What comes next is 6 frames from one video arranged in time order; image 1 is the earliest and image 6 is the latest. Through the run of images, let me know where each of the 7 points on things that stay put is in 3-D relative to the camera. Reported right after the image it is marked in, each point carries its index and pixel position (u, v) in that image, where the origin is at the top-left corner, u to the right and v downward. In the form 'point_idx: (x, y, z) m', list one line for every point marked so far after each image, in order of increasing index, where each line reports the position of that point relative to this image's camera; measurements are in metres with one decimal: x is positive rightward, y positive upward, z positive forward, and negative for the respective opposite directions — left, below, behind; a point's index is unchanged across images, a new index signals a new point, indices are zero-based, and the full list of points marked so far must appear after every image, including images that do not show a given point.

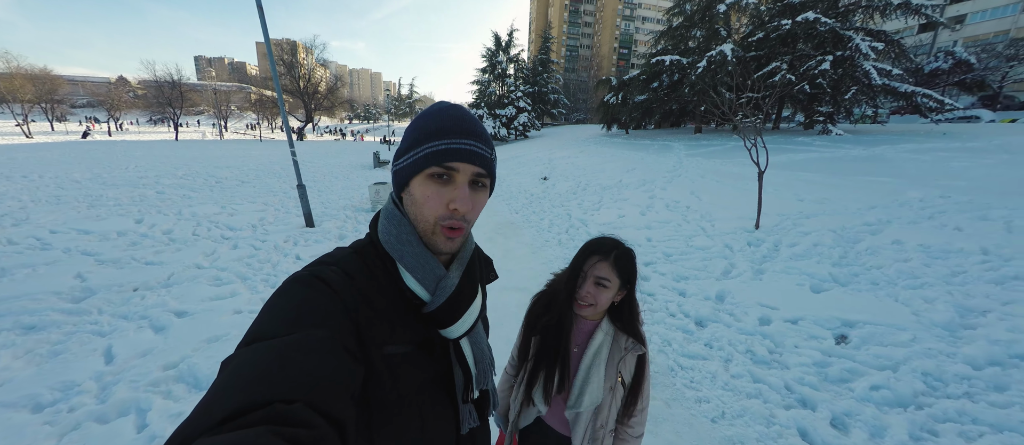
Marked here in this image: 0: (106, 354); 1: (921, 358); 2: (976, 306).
0: (-3.8, -1.2, +3.3) m
1: (+4.0, -1.3, +3.5) m
2: (+5.6, -1.0, +4.3) m
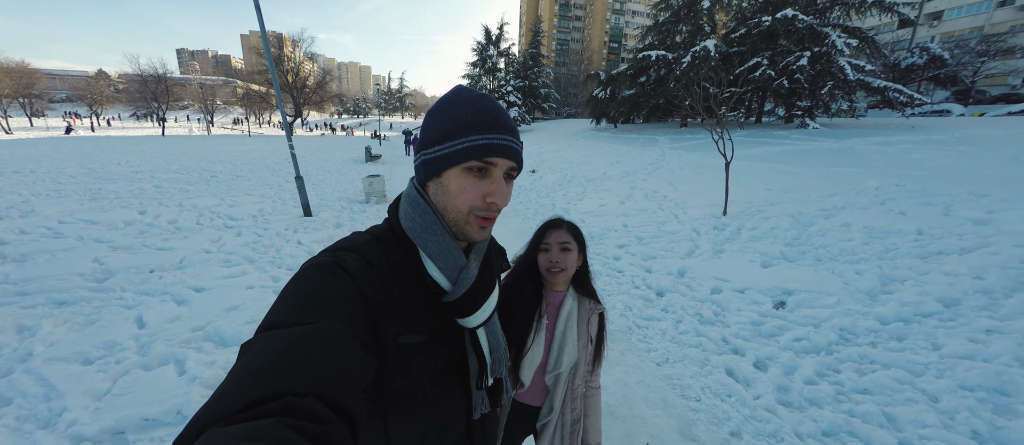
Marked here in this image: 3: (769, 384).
0: (-4.0, -1.1, +3.8) m
1: (+3.8, -1.1, +4.1) m
2: (+5.4, -0.7, +4.9) m
3: (+2.3, -1.4, +3.1) m
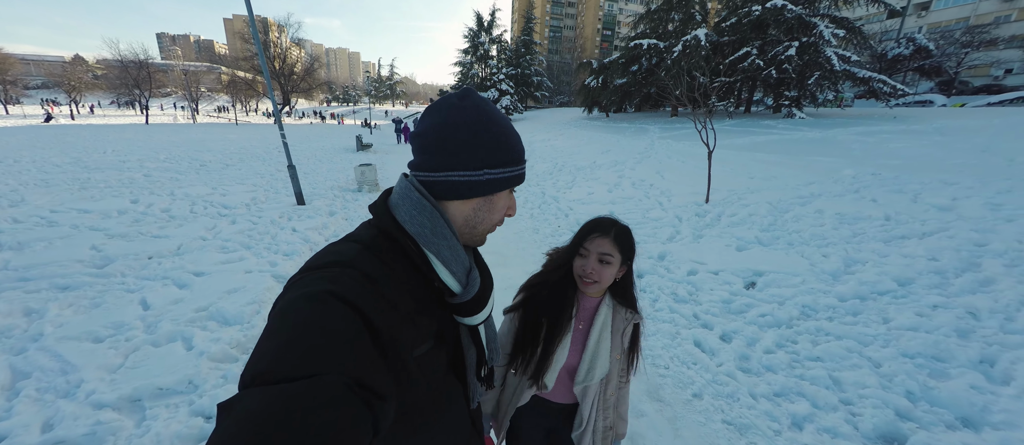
0: (-4.2, -0.9, +4.0) m
1: (+3.7, -0.9, +4.4) m
2: (+5.2, -0.5, +5.3) m
3: (+2.1, -1.3, +3.4) m
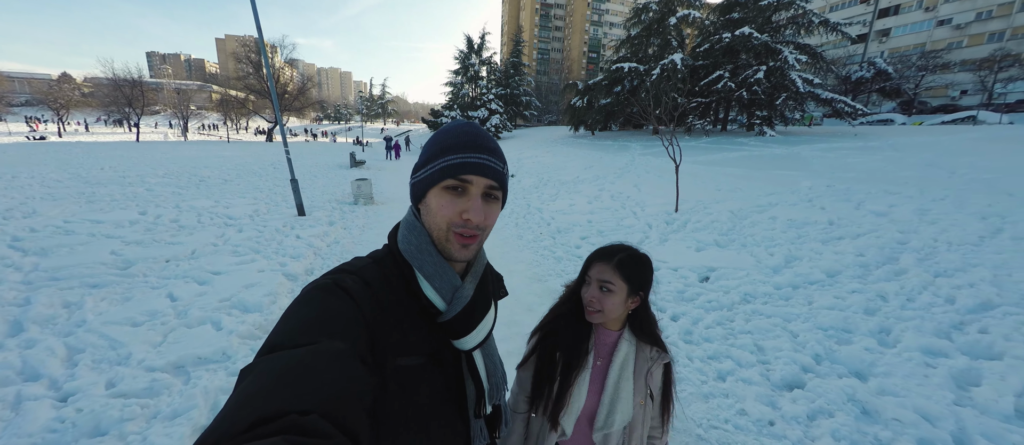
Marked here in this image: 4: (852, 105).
0: (-4.4, -0.9, +4.5) m
1: (+3.4, -0.9, +5.2) m
2: (+5.0, -0.6, +6.1) m
3: (+1.9, -1.2, +4.1) m
4: (+19.0, +6.5, +19.5) m
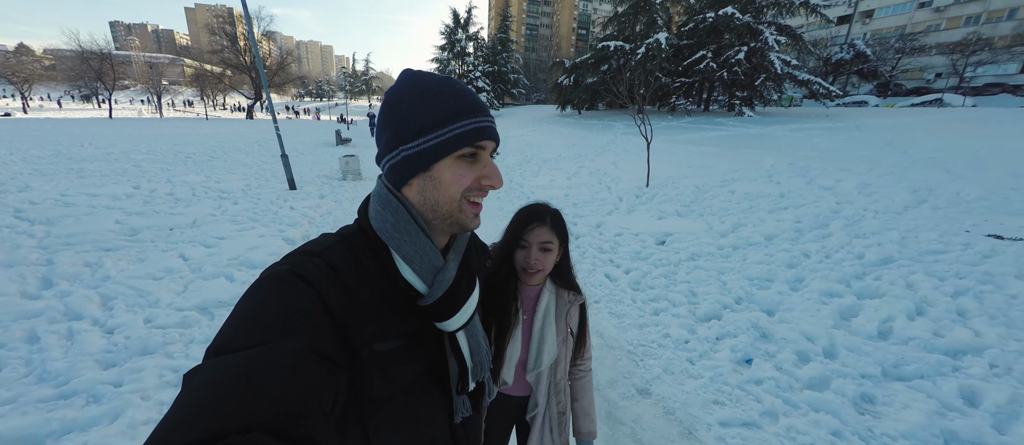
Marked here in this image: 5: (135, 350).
0: (-4.7, -0.5, +5.0) m
1: (+3.1, -0.4, +5.9) m
2: (+4.6, 0.0, +6.9) m
3: (+1.6, -0.8, +4.8) m
4: (+18.1, +7.8, +20.3) m
5: (-3.4, -1.1, +3.1) m
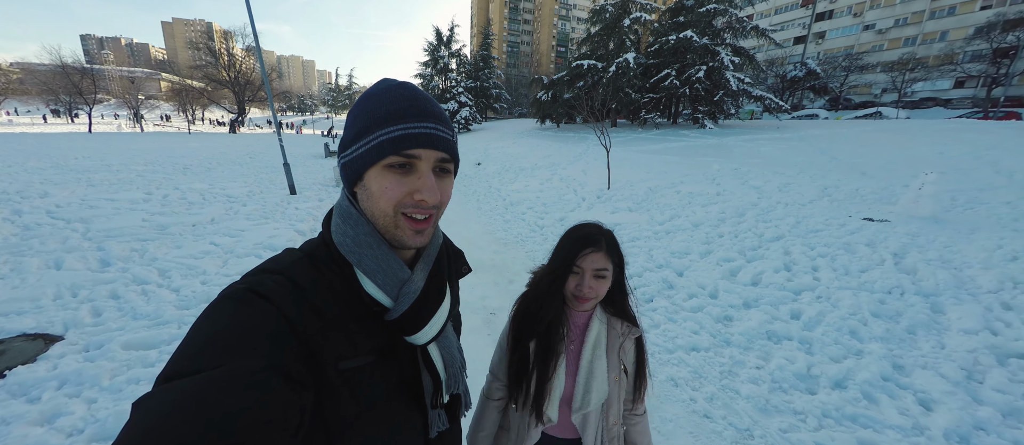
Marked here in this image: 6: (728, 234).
0: (-5.2, -0.4, +6.0) m
1: (+2.6, -0.2, +7.3) m
2: (+4.0, +0.2, +8.3) m
3: (+1.1, -0.6, +6.1) m
4: (+16.9, +7.8, +22.6) m
5: (-3.7, -0.9, +4.2) m
6: (+4.3, -0.2, +6.9) m
